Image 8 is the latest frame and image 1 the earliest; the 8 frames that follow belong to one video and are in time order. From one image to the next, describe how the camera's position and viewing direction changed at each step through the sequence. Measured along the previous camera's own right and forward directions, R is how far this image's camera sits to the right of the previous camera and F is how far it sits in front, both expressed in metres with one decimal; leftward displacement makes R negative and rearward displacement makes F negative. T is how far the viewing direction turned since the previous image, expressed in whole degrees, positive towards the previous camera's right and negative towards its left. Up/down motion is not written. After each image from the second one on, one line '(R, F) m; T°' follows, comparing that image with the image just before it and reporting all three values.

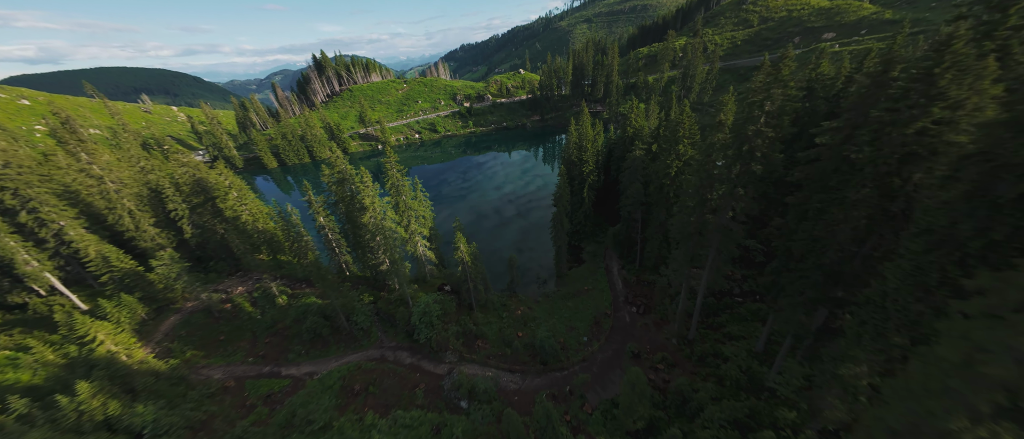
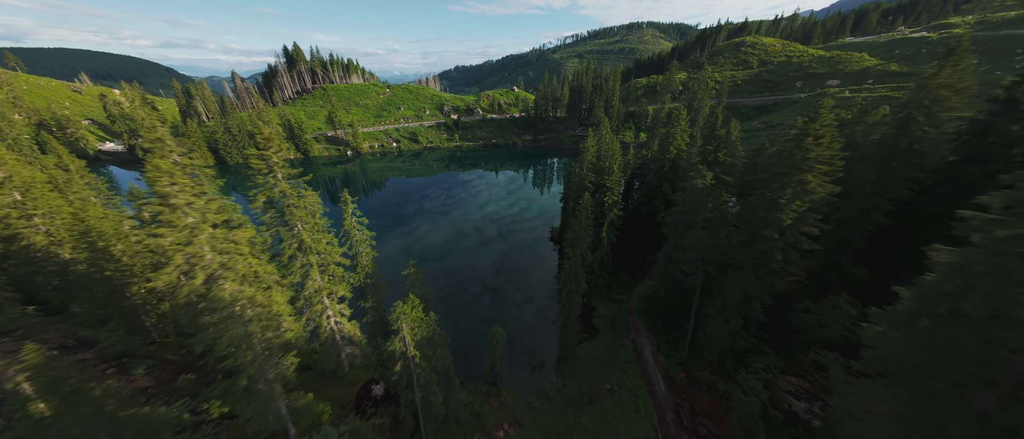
(-0.5, +9.8) m; +4°
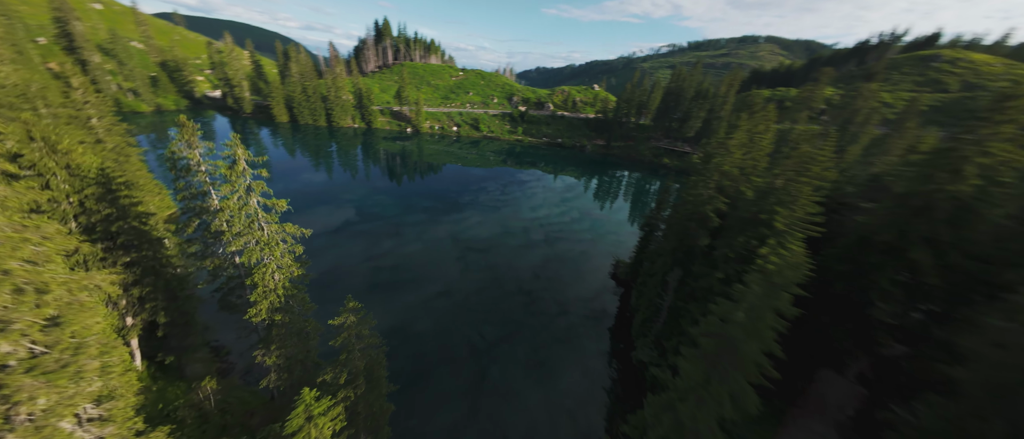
(-0.4, +9.3) m; -10°
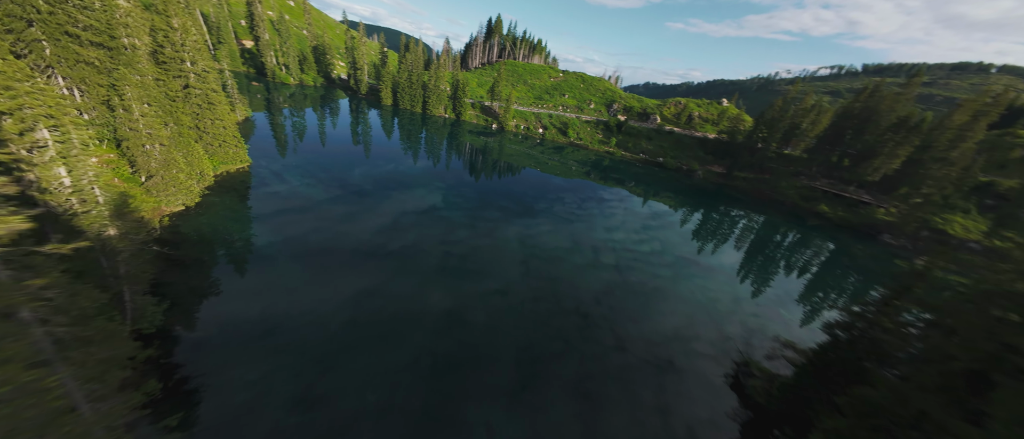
(-0.1, +7.5) m; -14°
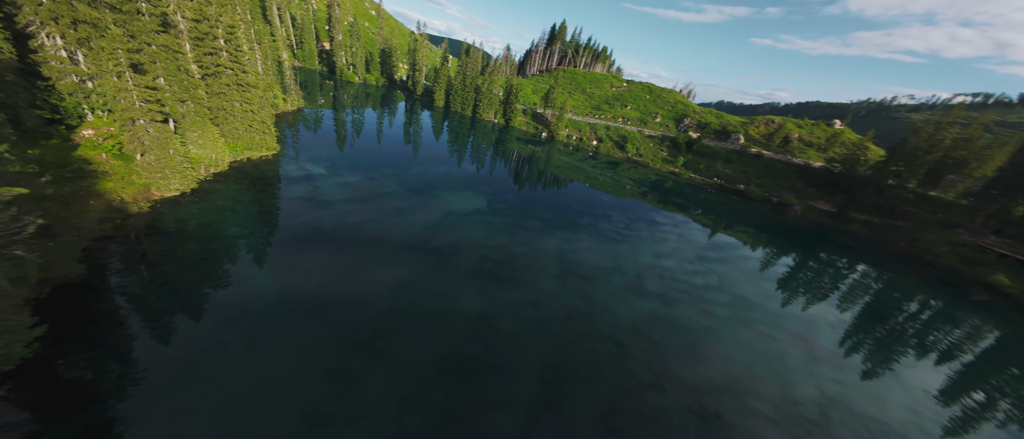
(+0.3, +5.4) m; -8°
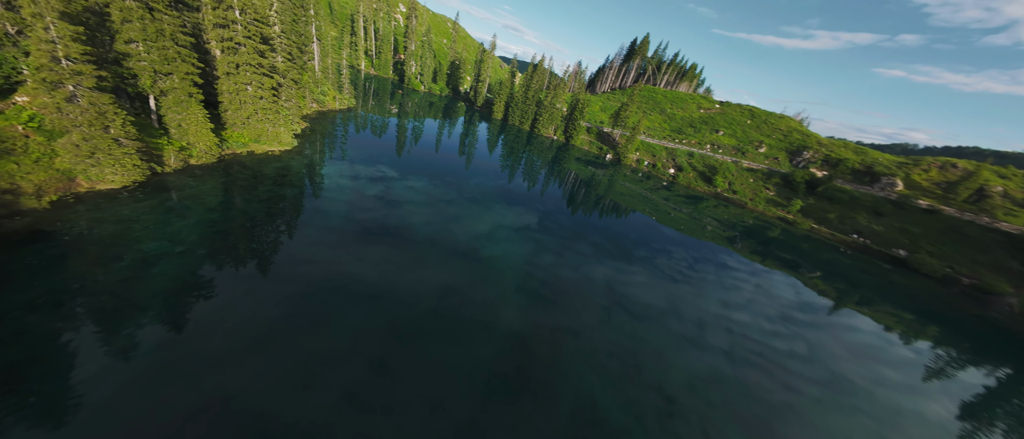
(0.0, +7.7) m; -10°
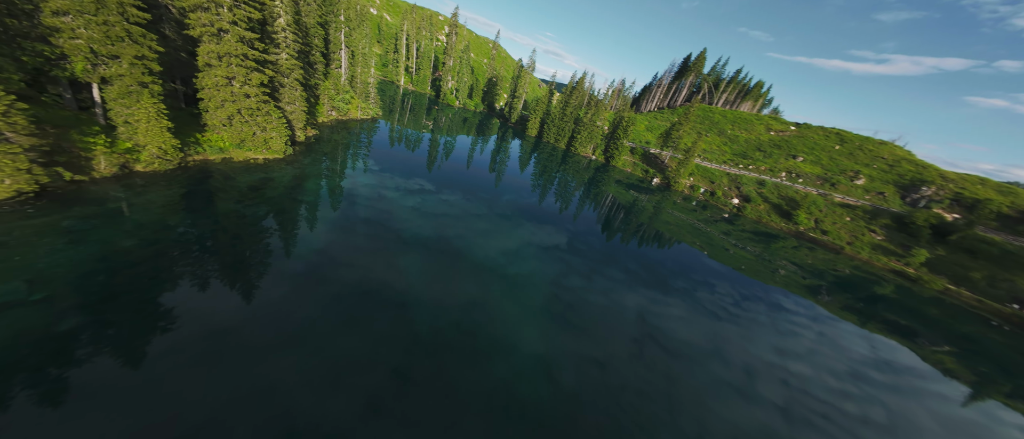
(0.0, +5.5) m; -6°
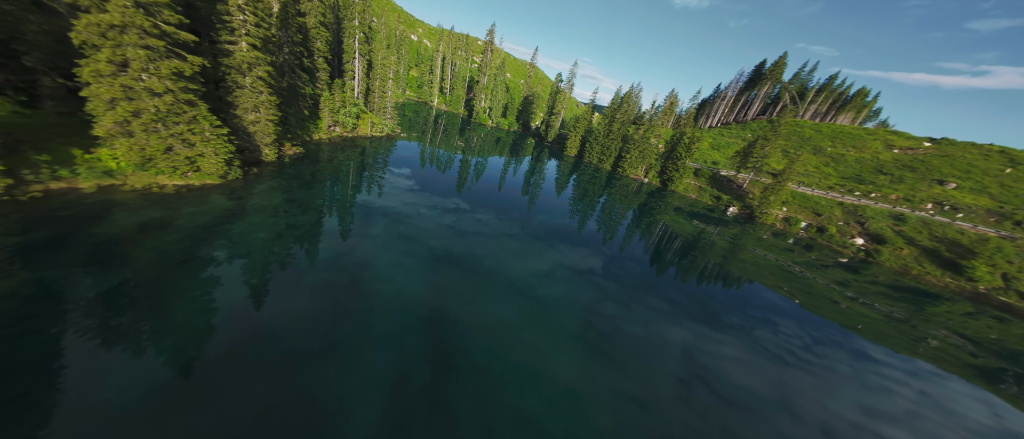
(-0.5, +7.7) m; -7°
